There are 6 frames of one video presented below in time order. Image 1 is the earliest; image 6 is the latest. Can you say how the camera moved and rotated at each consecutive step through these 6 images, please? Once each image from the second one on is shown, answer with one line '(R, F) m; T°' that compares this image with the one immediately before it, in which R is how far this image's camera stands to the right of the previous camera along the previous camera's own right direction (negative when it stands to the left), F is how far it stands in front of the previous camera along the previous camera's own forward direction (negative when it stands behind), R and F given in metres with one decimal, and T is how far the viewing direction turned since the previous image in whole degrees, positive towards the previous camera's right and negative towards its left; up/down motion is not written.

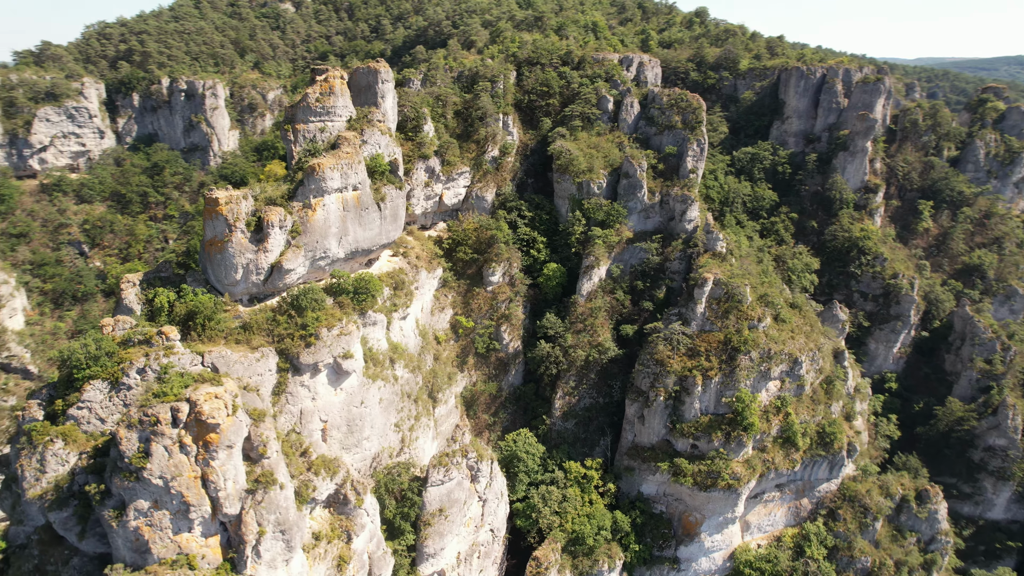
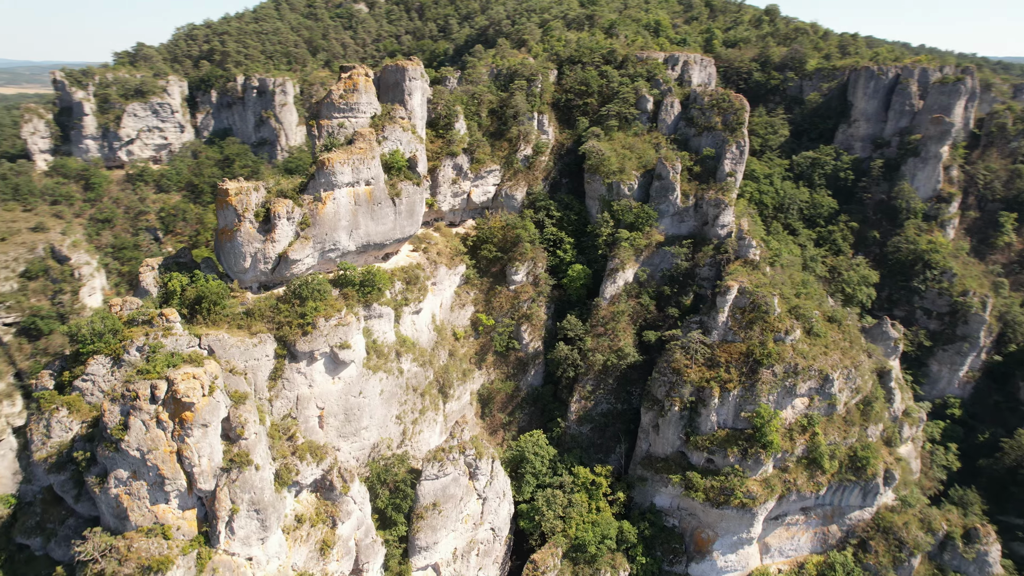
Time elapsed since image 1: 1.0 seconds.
(+2.2, +0.2) m; -7°
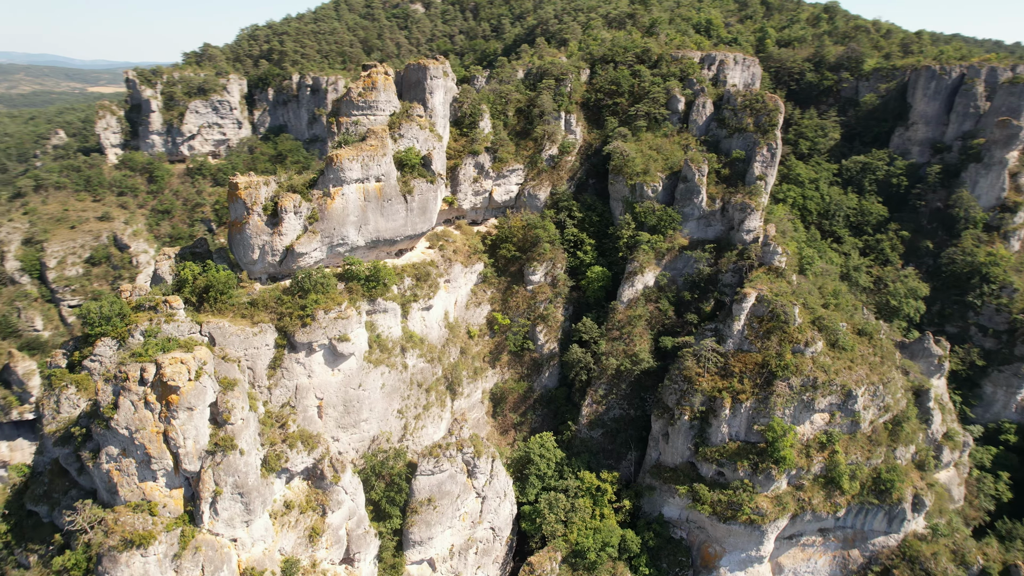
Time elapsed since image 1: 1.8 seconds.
(+1.8, +0.2) m; -6°
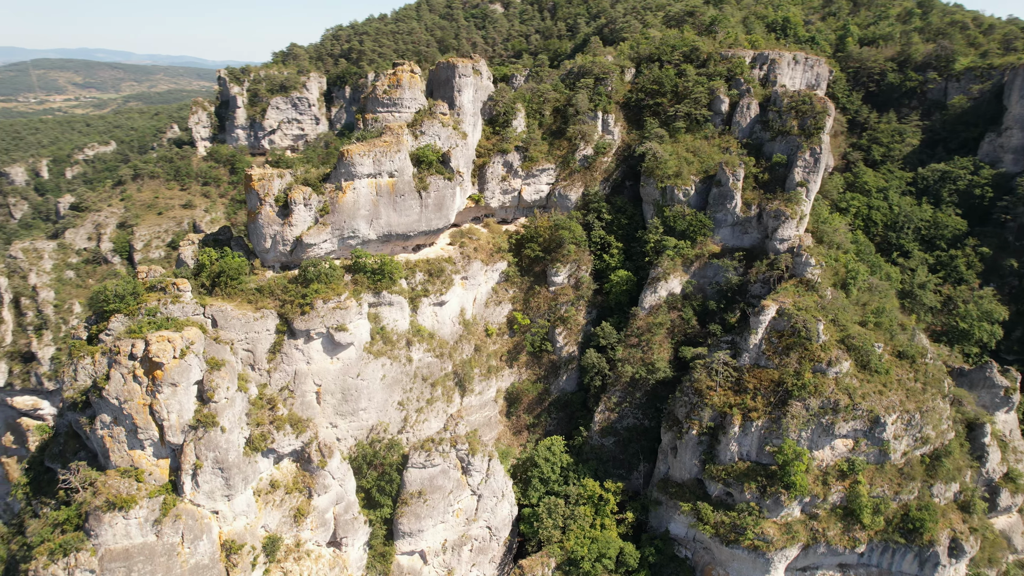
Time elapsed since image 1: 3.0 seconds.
(+2.7, +0.3) m; -8°
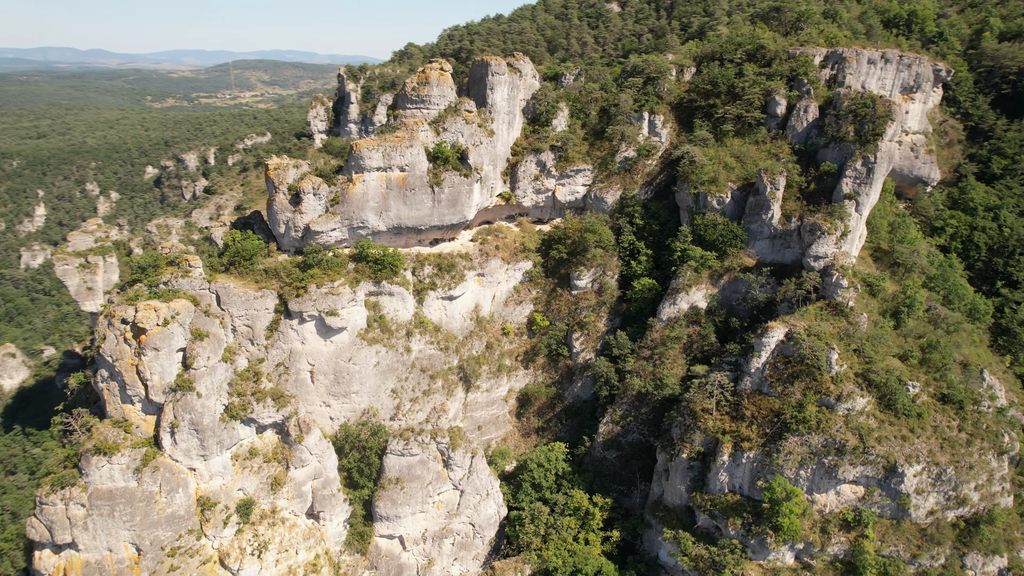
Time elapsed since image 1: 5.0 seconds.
(+4.5, +0.7) m; -12°
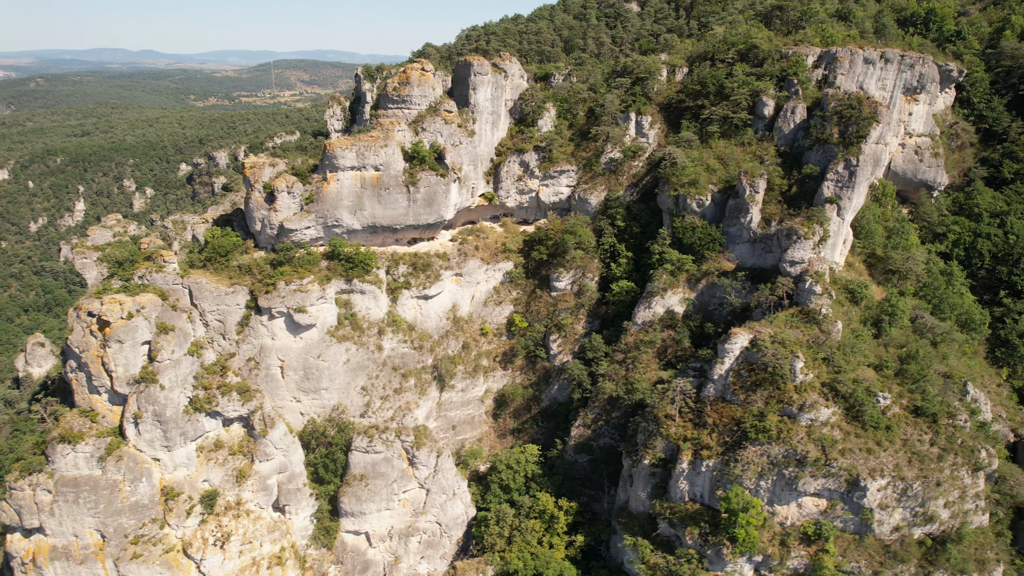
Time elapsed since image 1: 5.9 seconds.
(+2.1, +0.1) m; -3°
